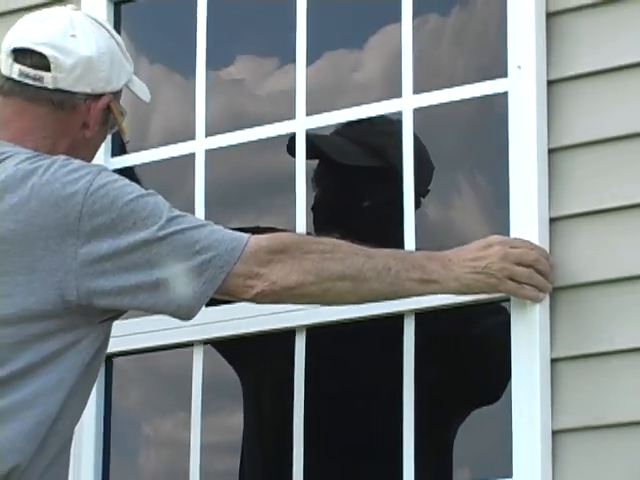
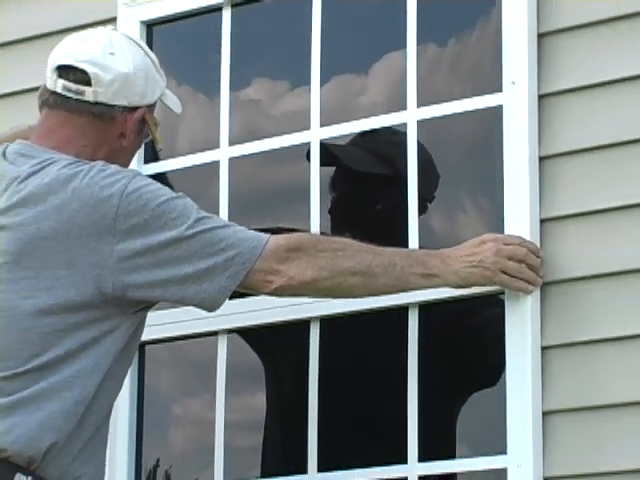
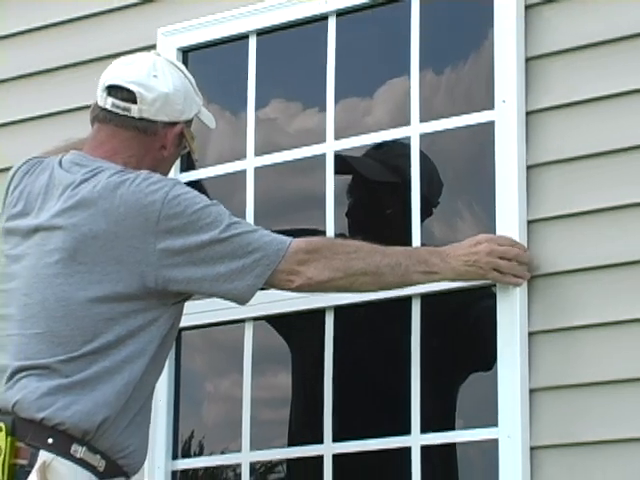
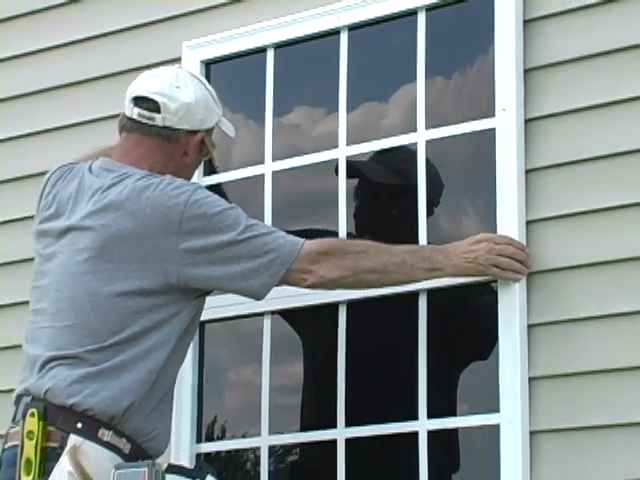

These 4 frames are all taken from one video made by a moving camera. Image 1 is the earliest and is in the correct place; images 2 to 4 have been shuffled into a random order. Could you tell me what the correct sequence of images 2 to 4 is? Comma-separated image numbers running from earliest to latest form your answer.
2, 3, 4
